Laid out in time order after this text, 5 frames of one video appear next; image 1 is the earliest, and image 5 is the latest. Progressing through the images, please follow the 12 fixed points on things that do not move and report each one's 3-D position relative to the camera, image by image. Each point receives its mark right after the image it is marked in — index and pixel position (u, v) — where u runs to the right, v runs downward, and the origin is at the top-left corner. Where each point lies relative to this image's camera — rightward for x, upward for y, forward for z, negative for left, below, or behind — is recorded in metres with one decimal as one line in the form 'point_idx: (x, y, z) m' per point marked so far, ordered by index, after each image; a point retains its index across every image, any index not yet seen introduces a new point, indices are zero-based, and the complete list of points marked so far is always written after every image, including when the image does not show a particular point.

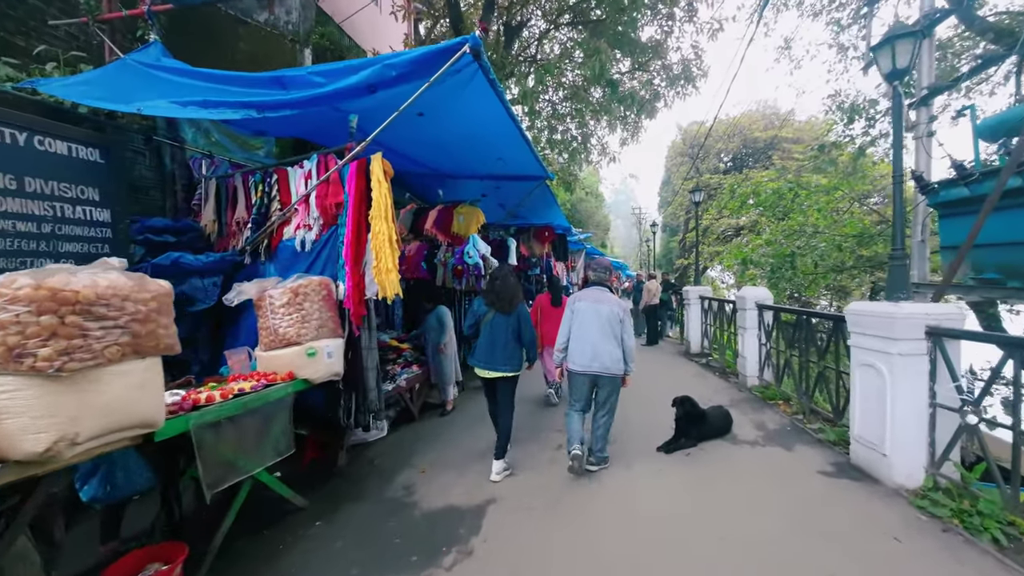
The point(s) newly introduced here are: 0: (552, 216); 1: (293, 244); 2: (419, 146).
0: (+1.0, +1.7, +9.6) m
1: (-1.9, +0.4, +3.4) m
2: (-1.2, +1.8, +5.0) m
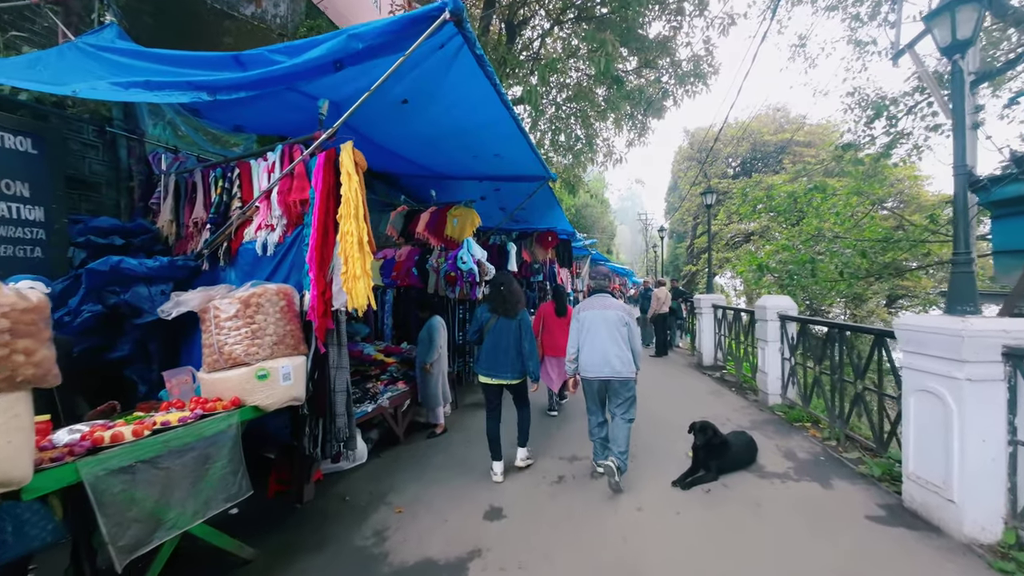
0: (+1.0, +1.5, +9.2) m
1: (-2.0, +0.3, +3.0) m
2: (-1.2, +1.7, +4.6) m
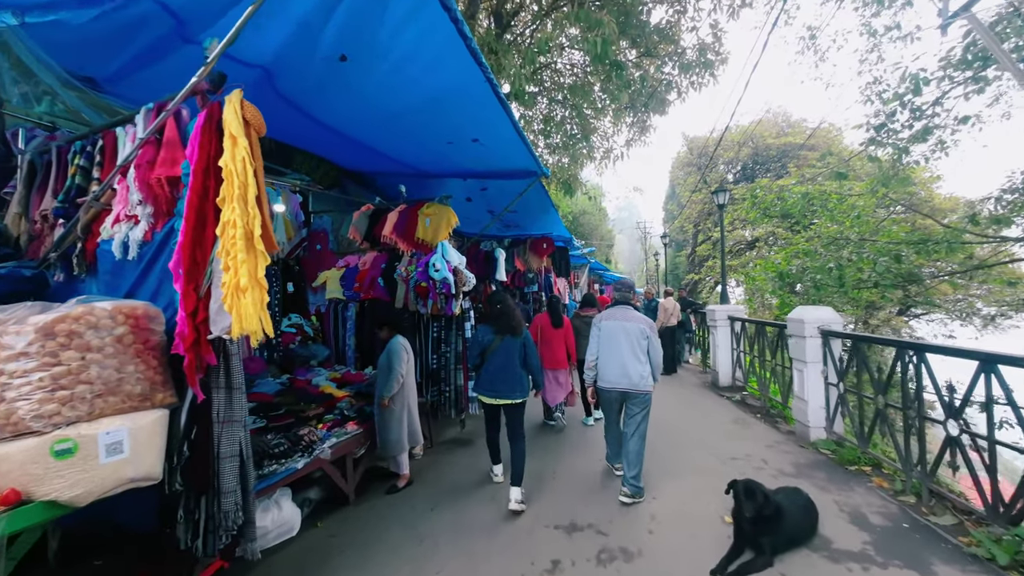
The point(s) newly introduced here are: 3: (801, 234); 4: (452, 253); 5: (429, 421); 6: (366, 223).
0: (+0.8, +1.3, +8.3) m
1: (-2.1, +0.2, +2.1) m
2: (-1.4, +1.6, +3.8) m
3: (+7.6, +1.4, +10.4) m
4: (-0.6, +0.4, +4.3) m
5: (-1.0, -1.5, +4.5) m
6: (-1.7, +0.8, +4.7) m
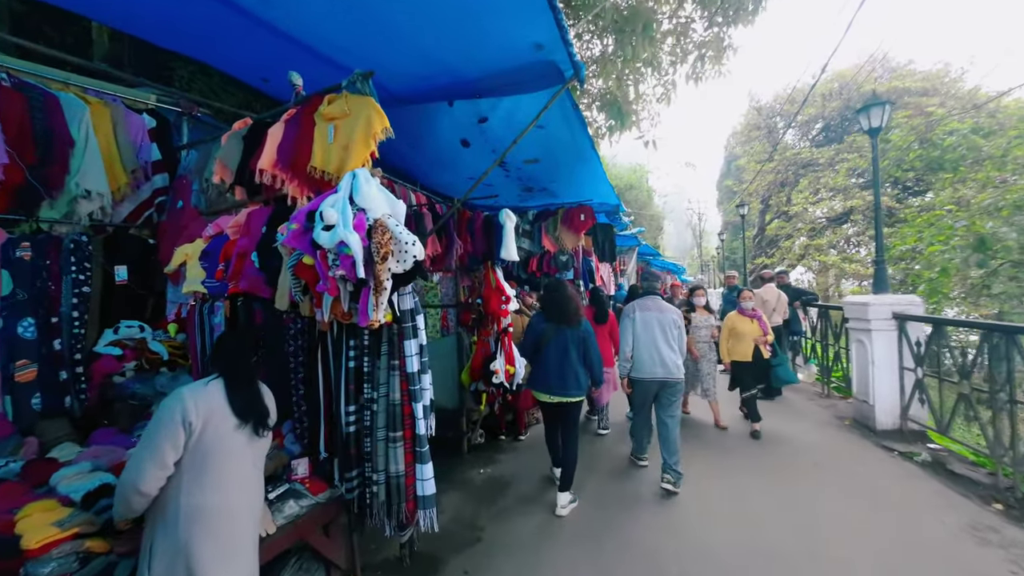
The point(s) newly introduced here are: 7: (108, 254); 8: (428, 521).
0: (+1.2, +1.5, +5.8) m
1: (-2.4, +0.3, 0.0) m
2: (-1.5, +1.7, +1.5) m
3: (+8.1, +1.8, +7.1) m
4: (-0.7, +0.5, +2.0) m
5: (-1.0, -1.4, +2.3) m
6: (-1.8, +0.9, +2.5) m
7: (-2.8, +0.2, +2.7) m
8: (-0.5, -1.2, +2.1) m
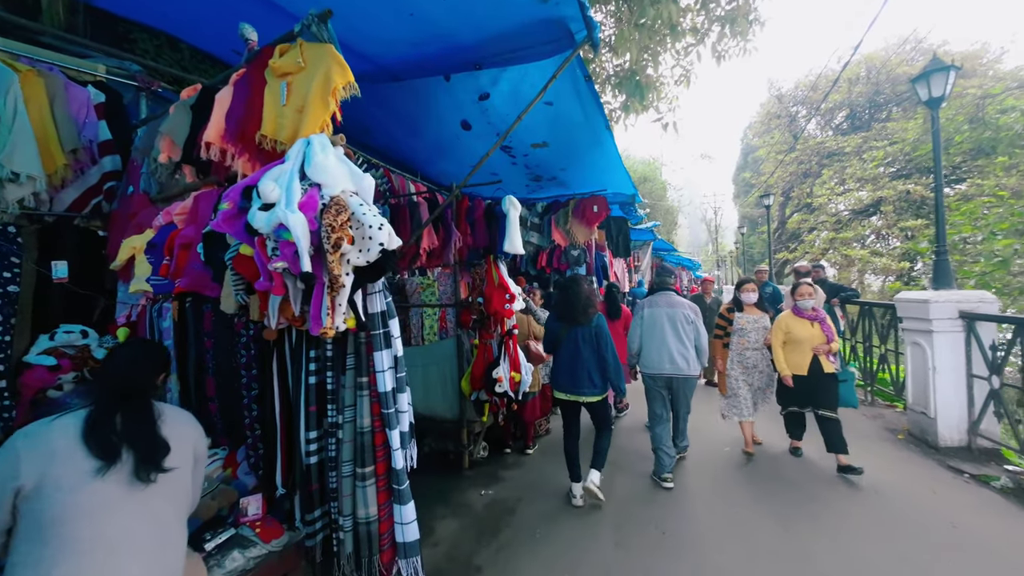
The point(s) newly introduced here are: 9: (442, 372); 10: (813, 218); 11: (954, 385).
0: (+1.2, +1.6, +5.3) m
1: (-2.5, +0.2, -0.4) m
2: (-1.6, +1.7, +1.1) m
3: (+8.2, +1.9, +6.4) m
4: (-0.7, +0.5, +1.5) m
5: (-0.9, -1.4, +1.9) m
6: (-1.8, +0.9, +2.1) m
7: (-2.8, +0.2, +2.4) m
8: (-0.5, -1.2, +1.7) m
9: (-0.7, -0.8, +3.9) m
10: (+12.2, +2.8, +16.0) m
11: (+4.0, -0.9, +3.6) m
